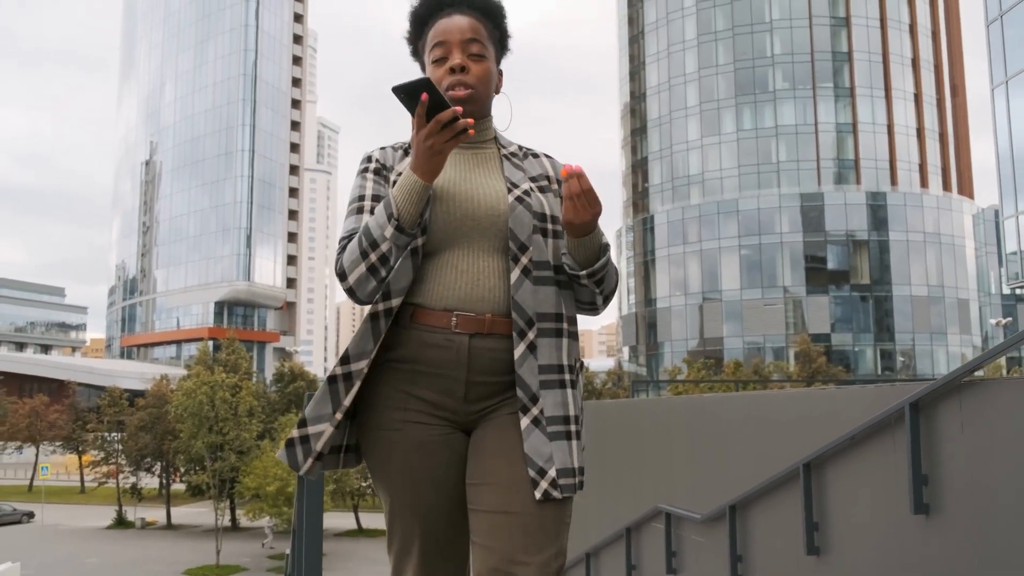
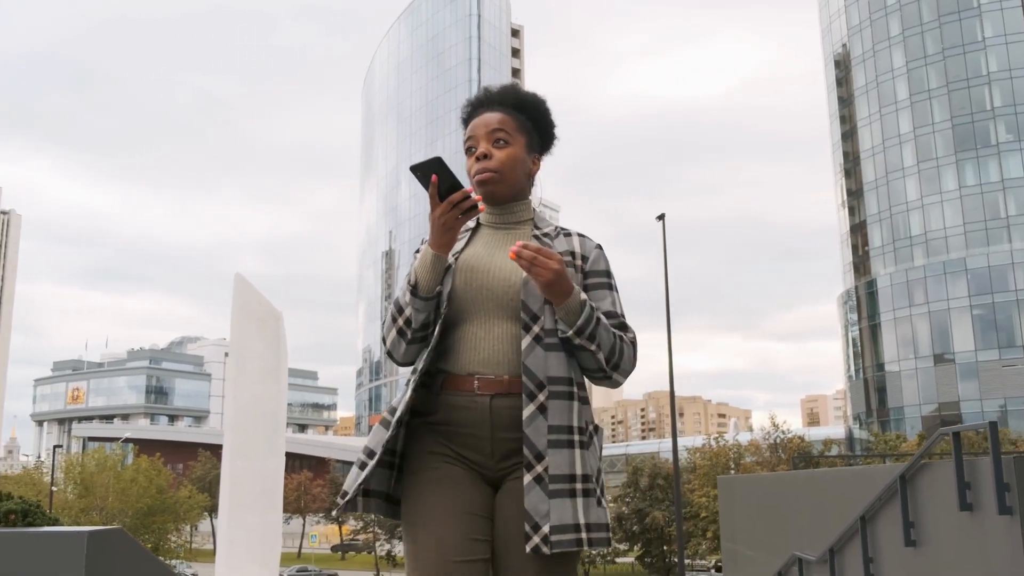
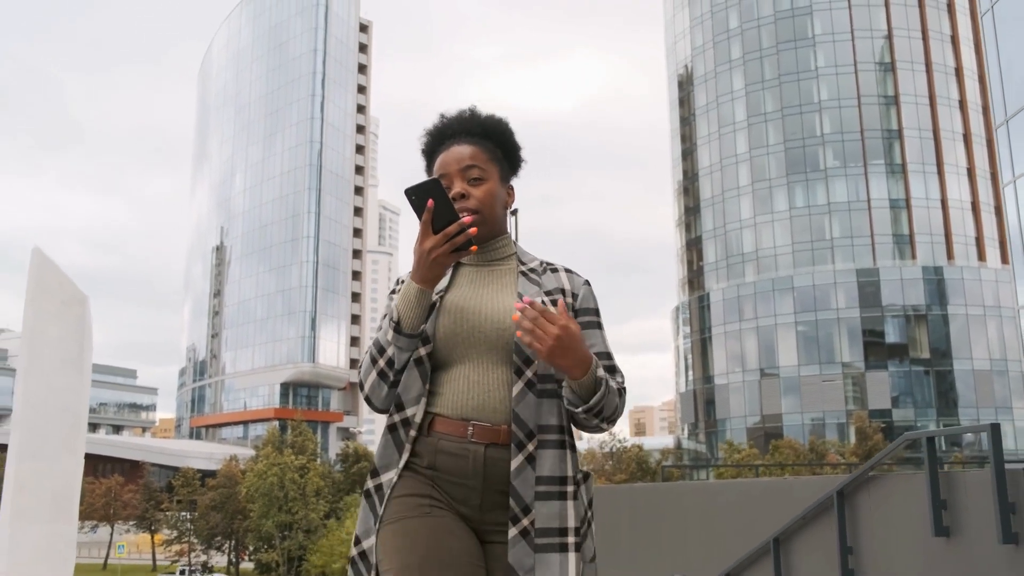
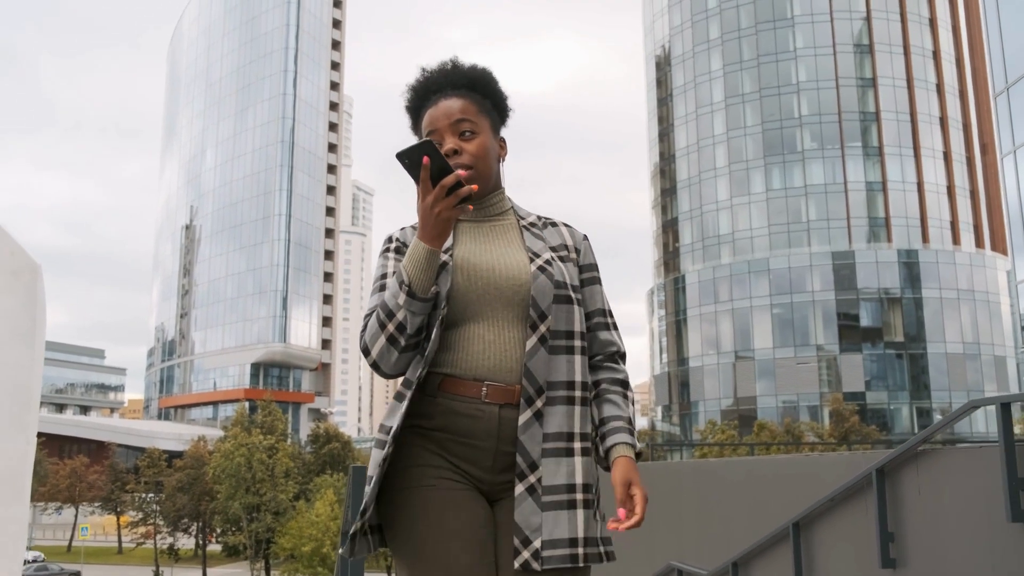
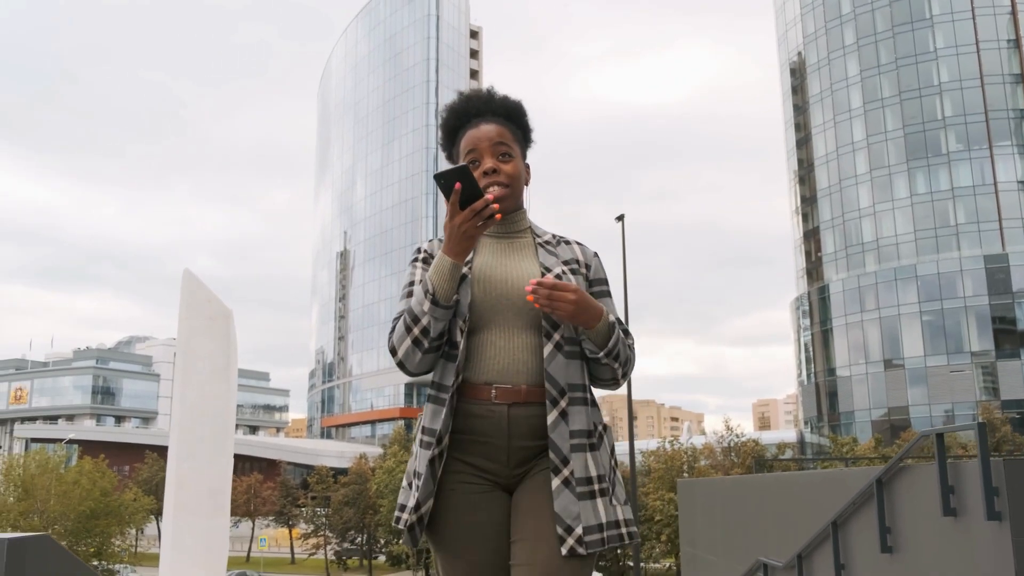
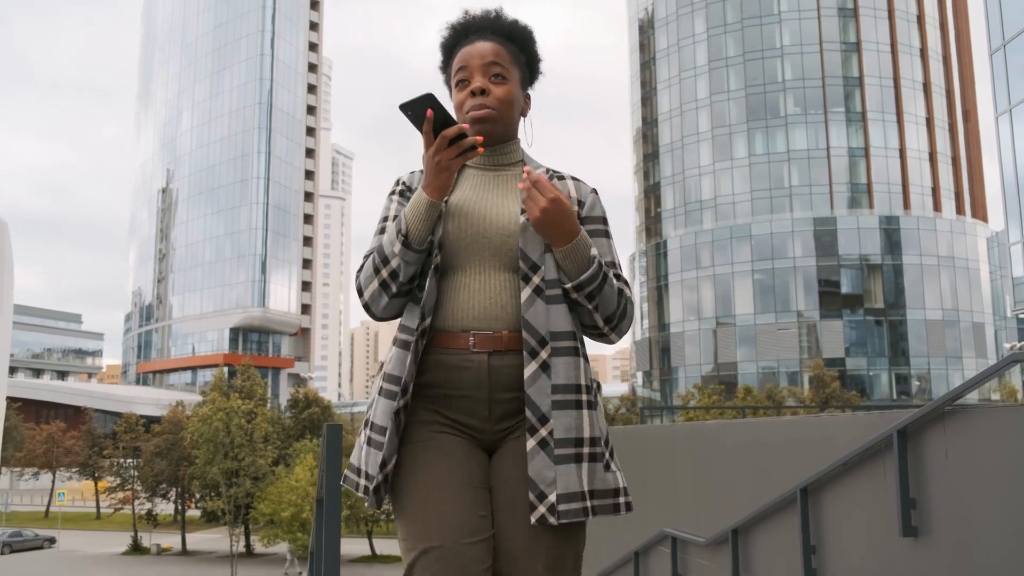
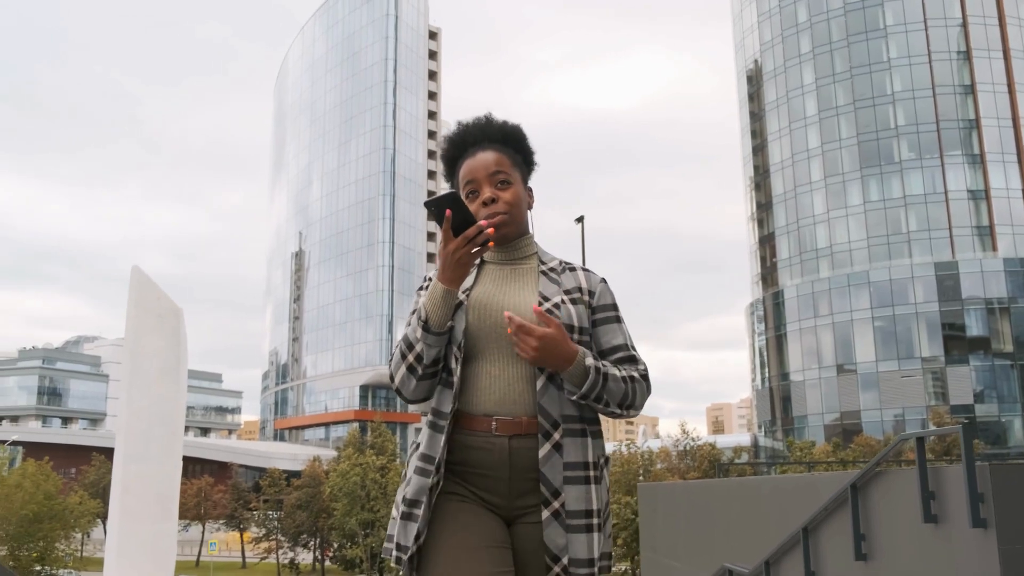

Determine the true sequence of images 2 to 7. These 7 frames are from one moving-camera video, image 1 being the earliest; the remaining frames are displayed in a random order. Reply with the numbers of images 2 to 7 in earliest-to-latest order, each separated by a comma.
6, 4, 3, 7, 5, 2
